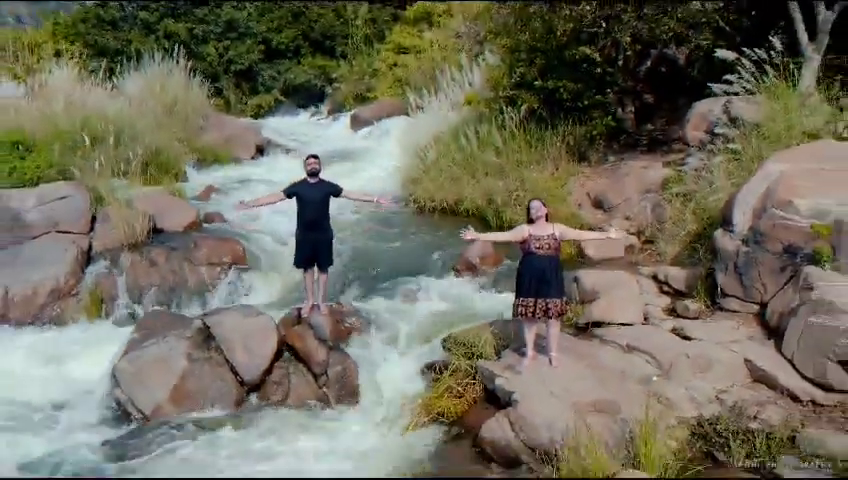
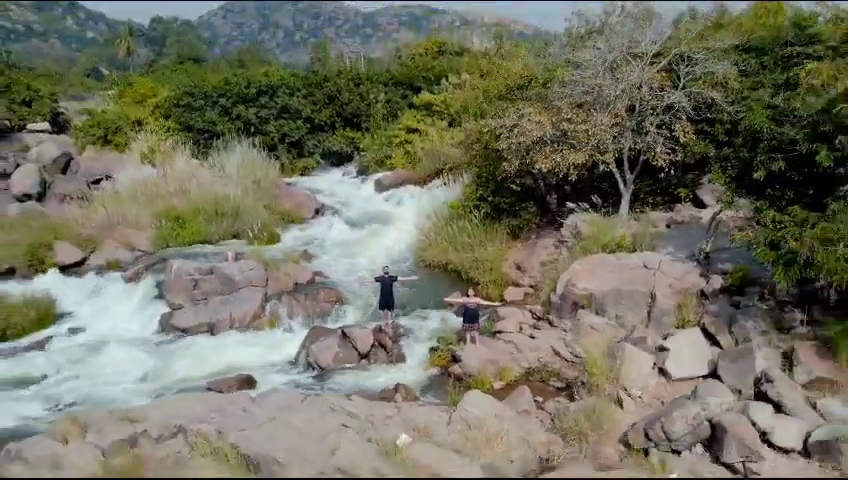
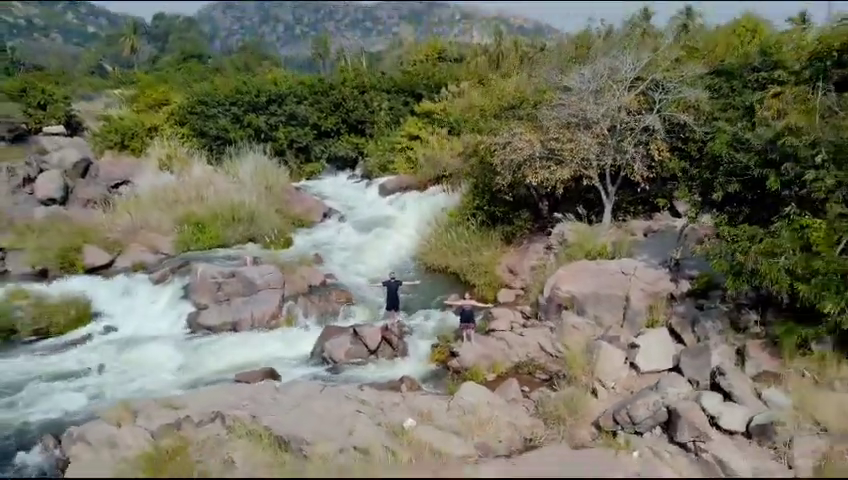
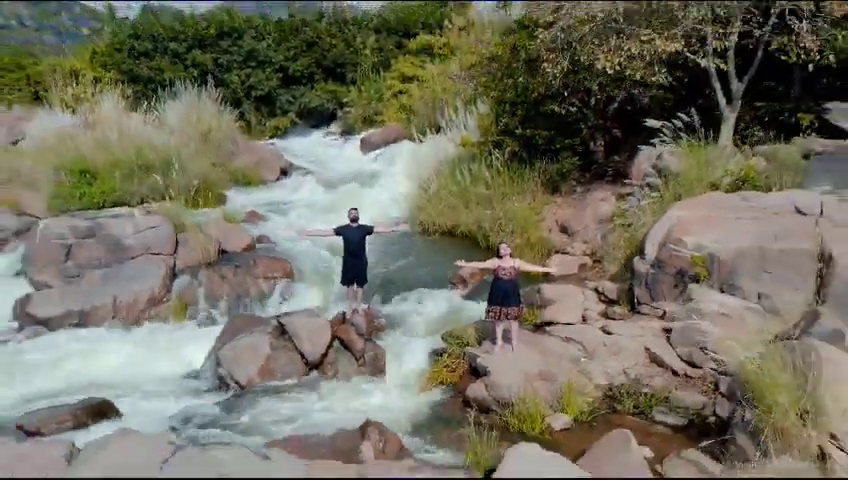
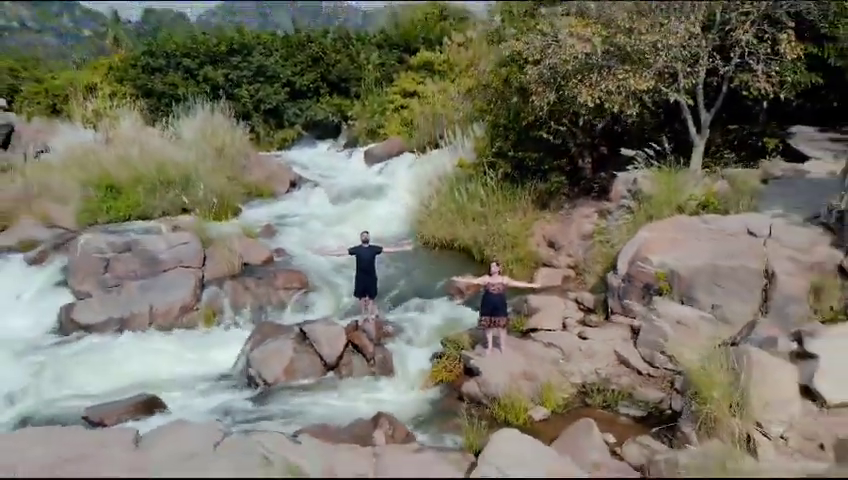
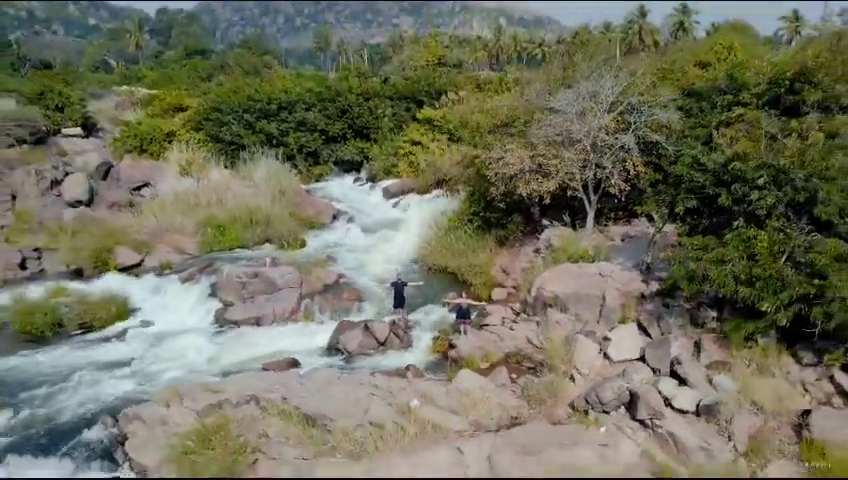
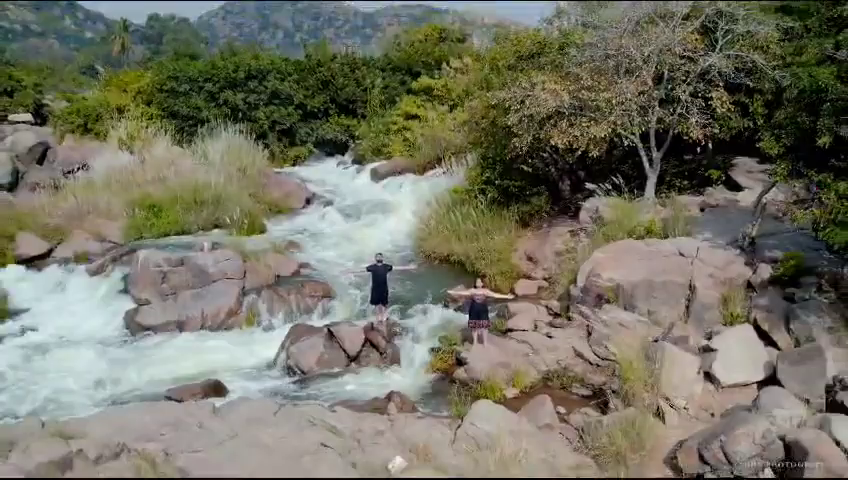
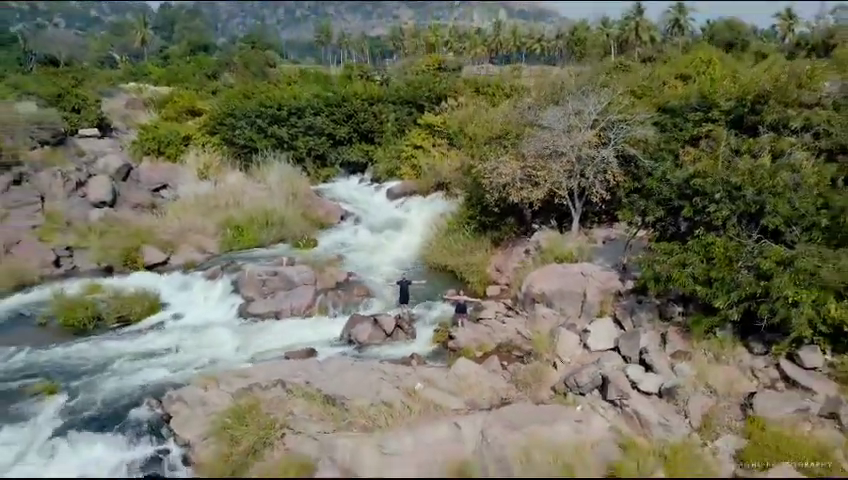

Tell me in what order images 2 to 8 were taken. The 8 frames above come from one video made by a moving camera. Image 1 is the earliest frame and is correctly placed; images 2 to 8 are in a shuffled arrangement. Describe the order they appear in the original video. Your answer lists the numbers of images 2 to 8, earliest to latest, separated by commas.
4, 5, 7, 2, 3, 6, 8
